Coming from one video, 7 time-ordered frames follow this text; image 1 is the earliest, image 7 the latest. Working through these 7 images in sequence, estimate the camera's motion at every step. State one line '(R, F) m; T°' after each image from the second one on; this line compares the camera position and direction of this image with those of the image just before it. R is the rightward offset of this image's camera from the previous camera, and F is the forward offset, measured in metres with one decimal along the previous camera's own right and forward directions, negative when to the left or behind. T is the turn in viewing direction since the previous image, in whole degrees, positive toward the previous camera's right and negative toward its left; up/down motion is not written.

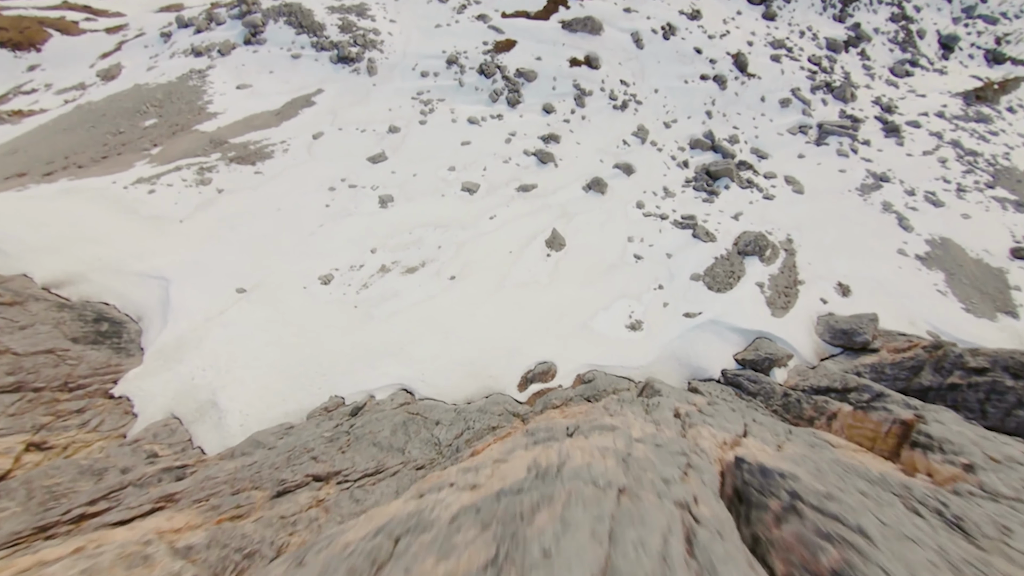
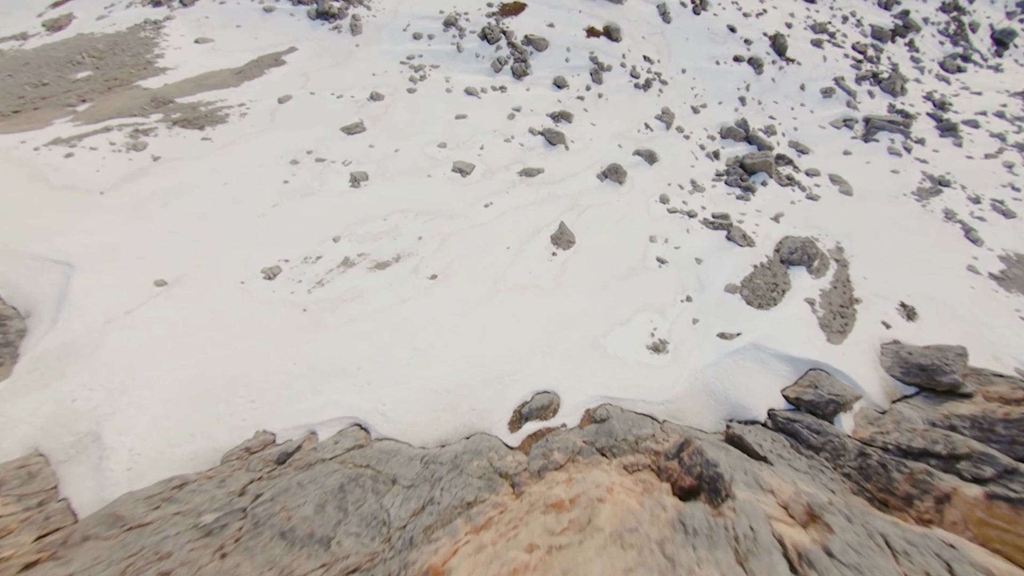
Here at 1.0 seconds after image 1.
(+0.1, +3.0) m; 0°
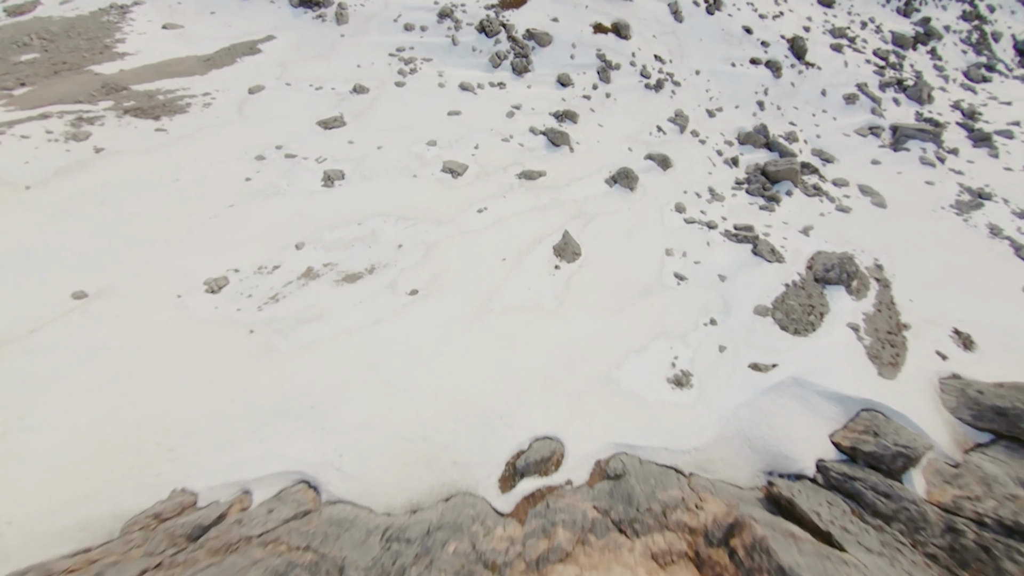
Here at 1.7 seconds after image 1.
(+0.1, +1.9) m; 0°
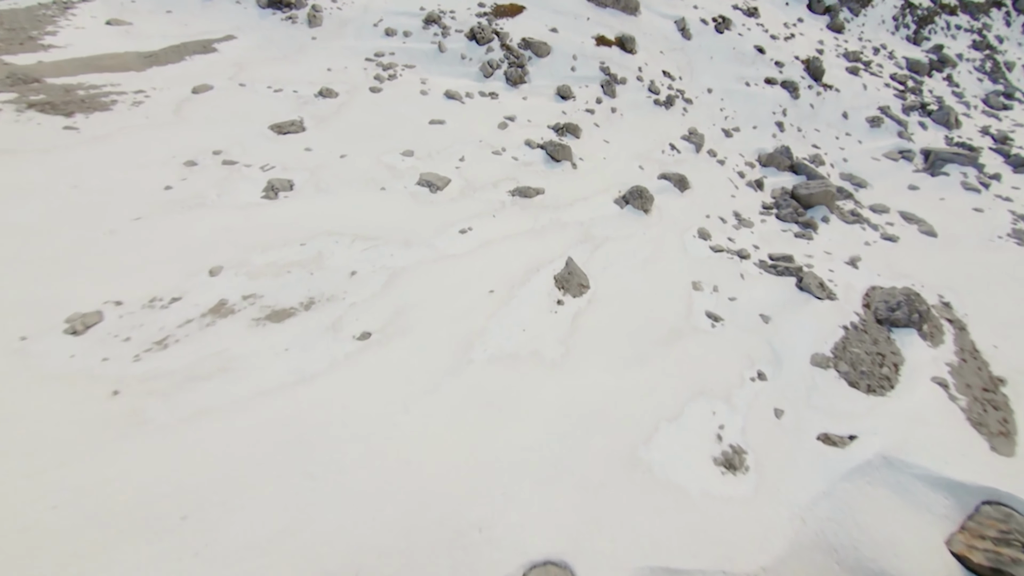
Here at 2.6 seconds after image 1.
(+0.1, +2.6) m; +1°
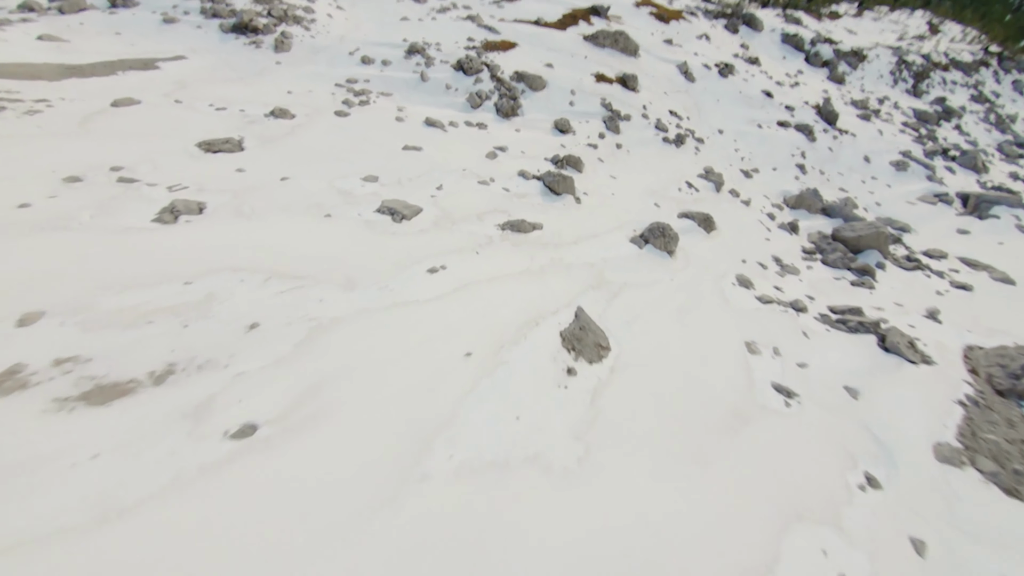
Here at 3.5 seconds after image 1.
(+0.1, +2.7) m; +1°
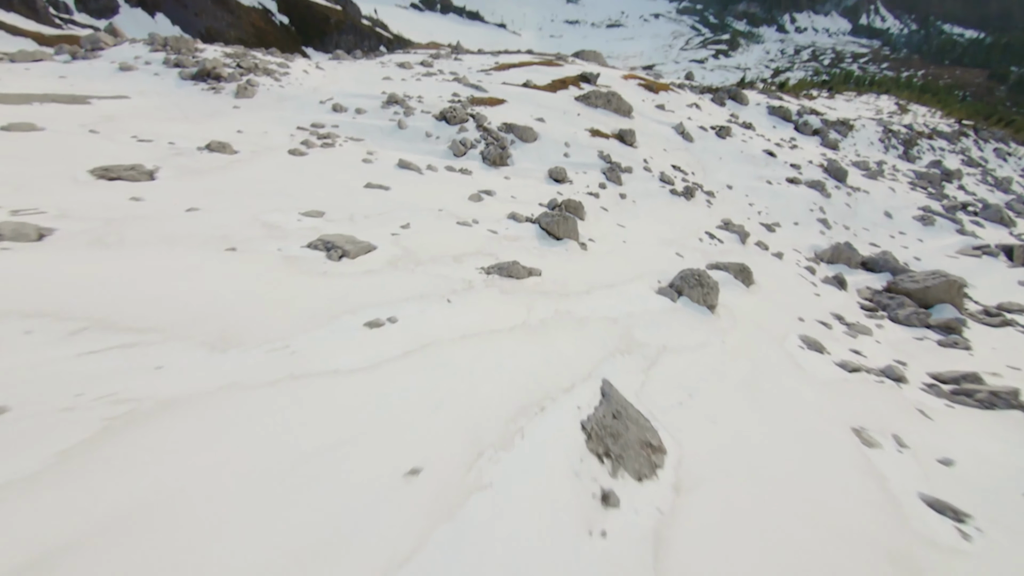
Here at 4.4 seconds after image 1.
(+0.1, +2.5) m; +1°
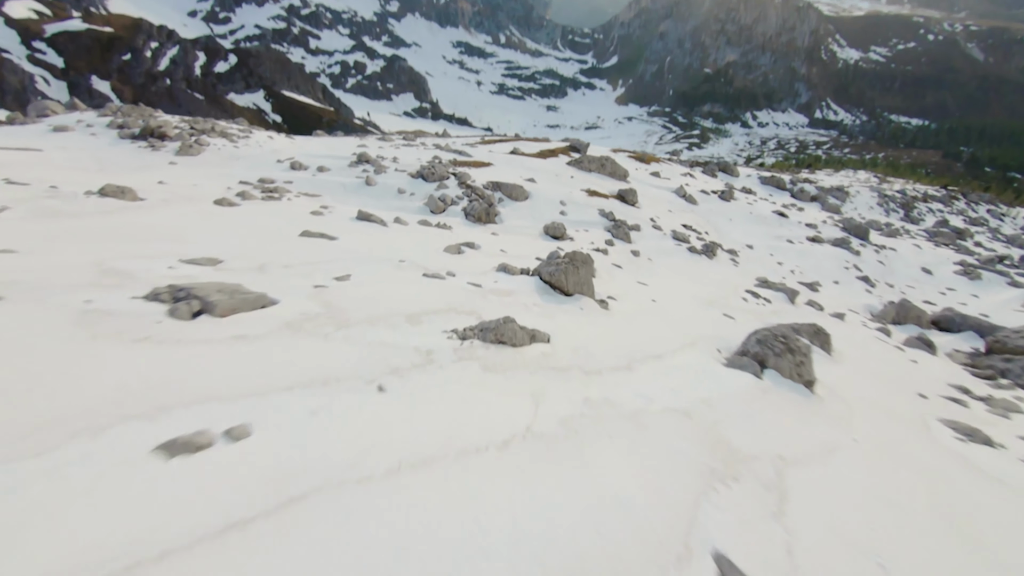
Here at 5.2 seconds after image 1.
(0.0, +2.4) m; +1°
